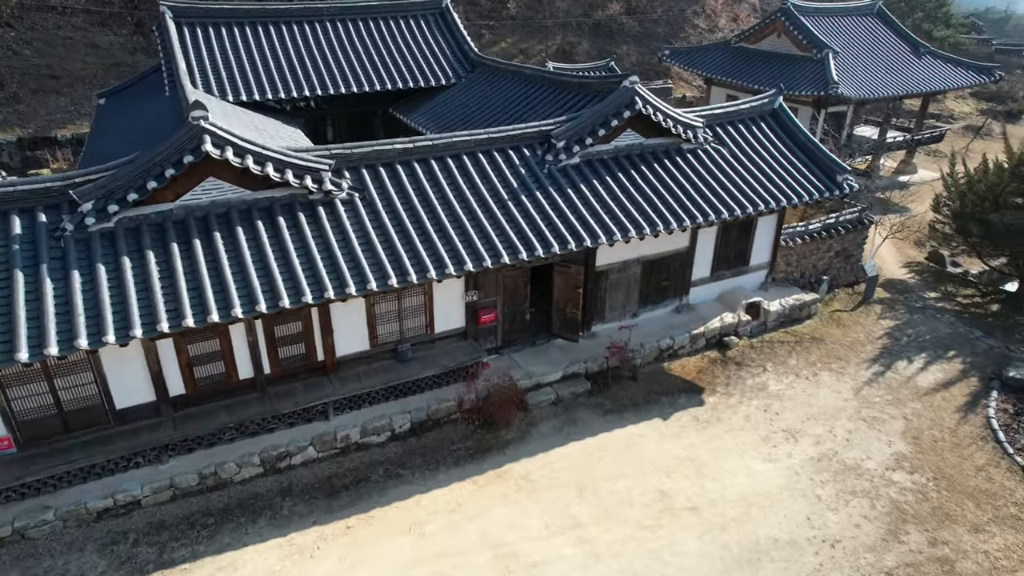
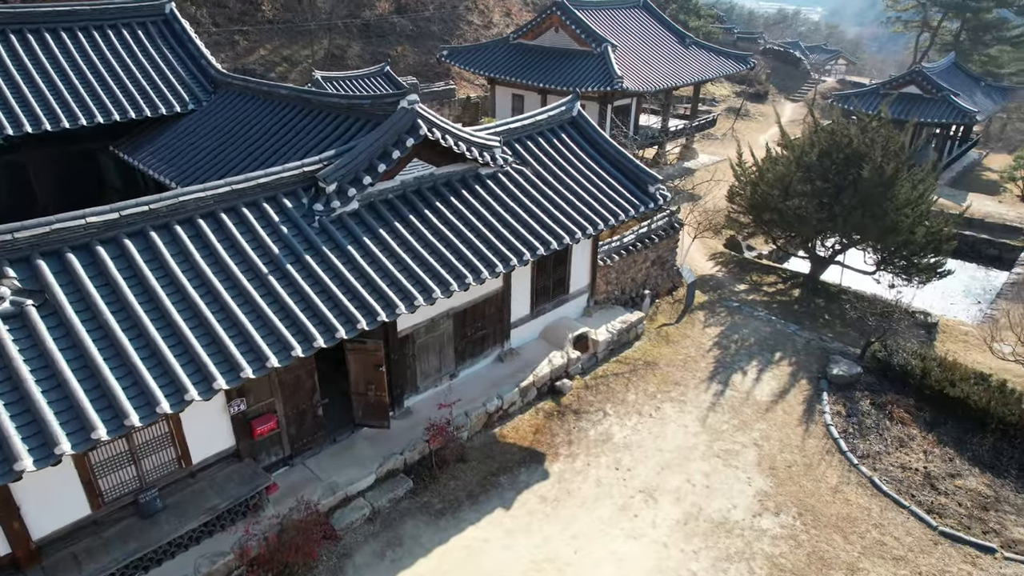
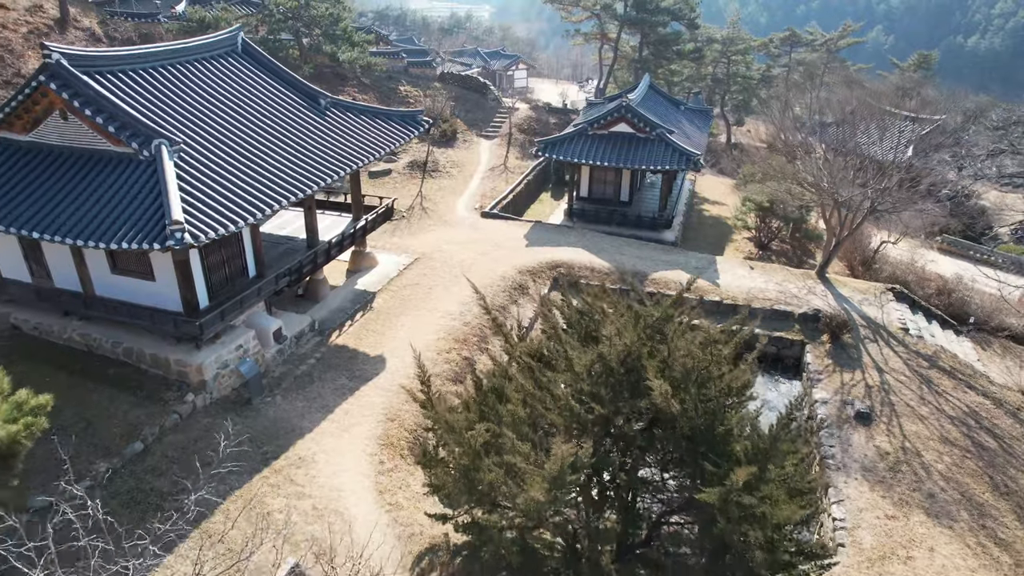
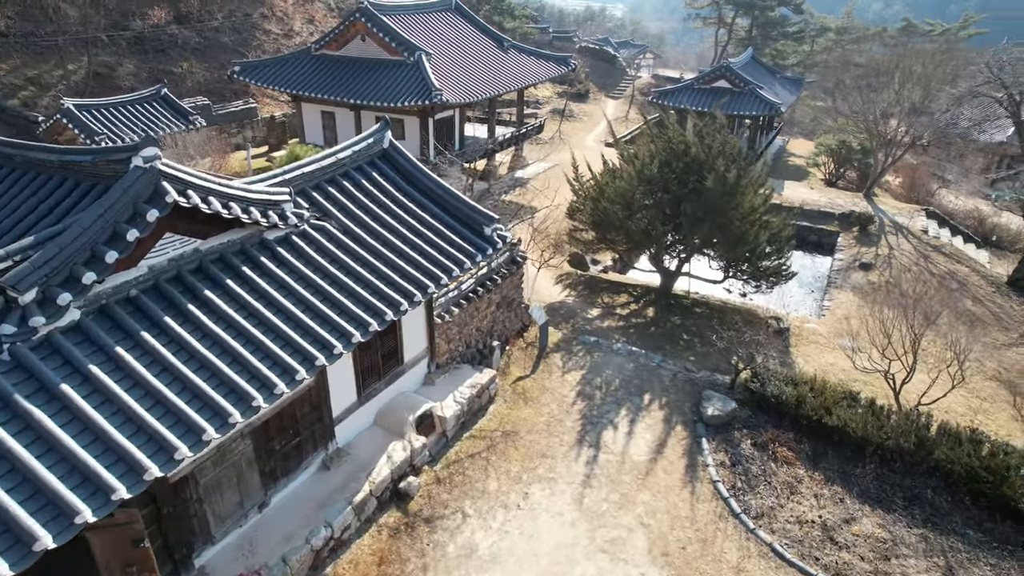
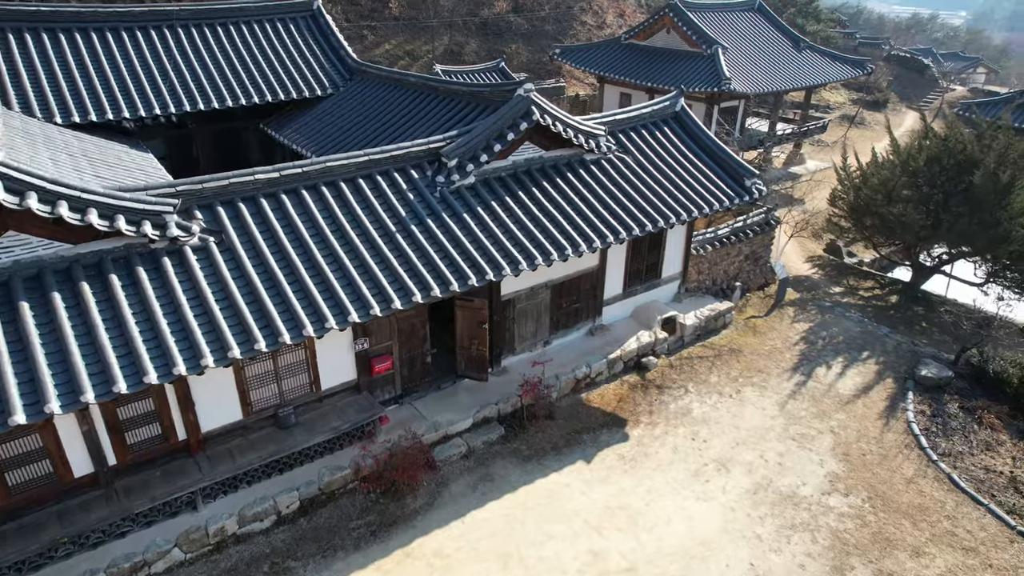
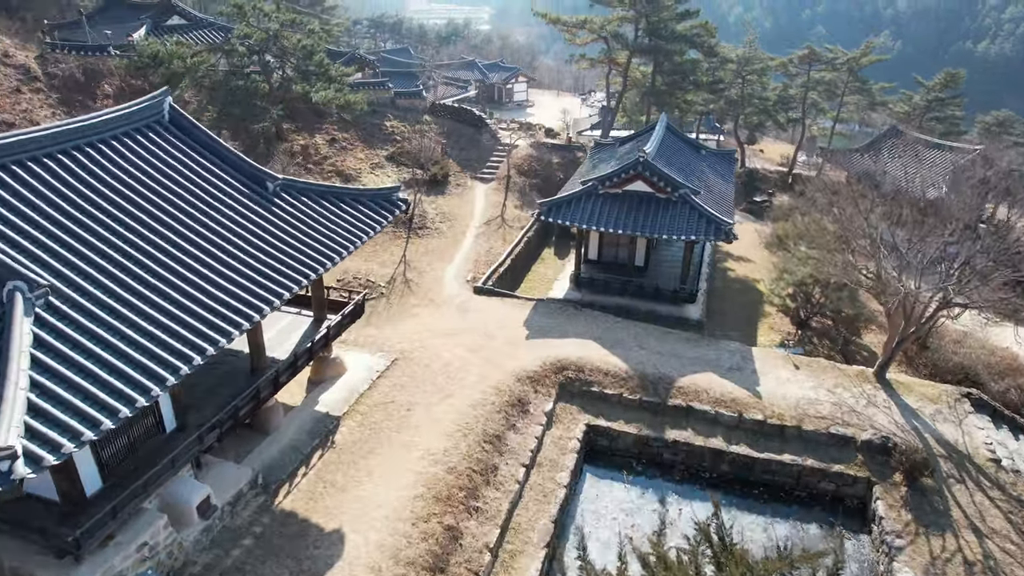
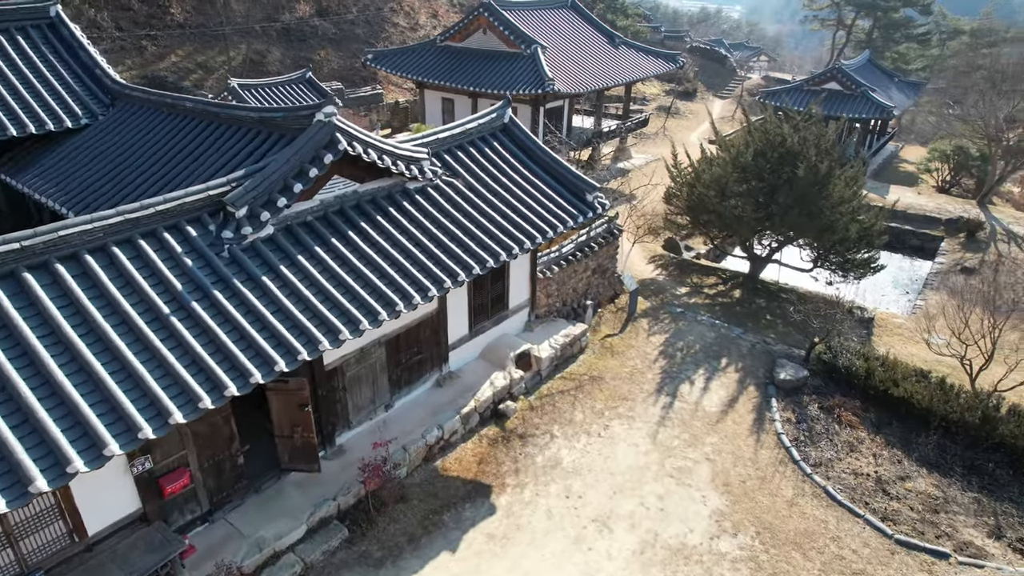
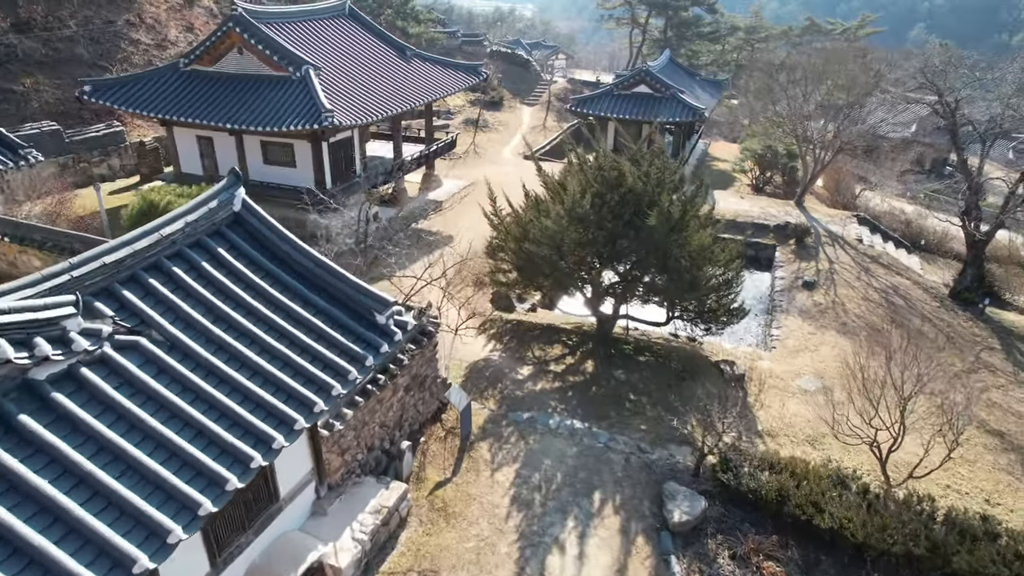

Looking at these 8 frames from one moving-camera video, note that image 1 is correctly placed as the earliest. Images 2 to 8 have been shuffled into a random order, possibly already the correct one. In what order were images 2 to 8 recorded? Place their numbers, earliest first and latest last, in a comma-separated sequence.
5, 2, 7, 4, 8, 3, 6
